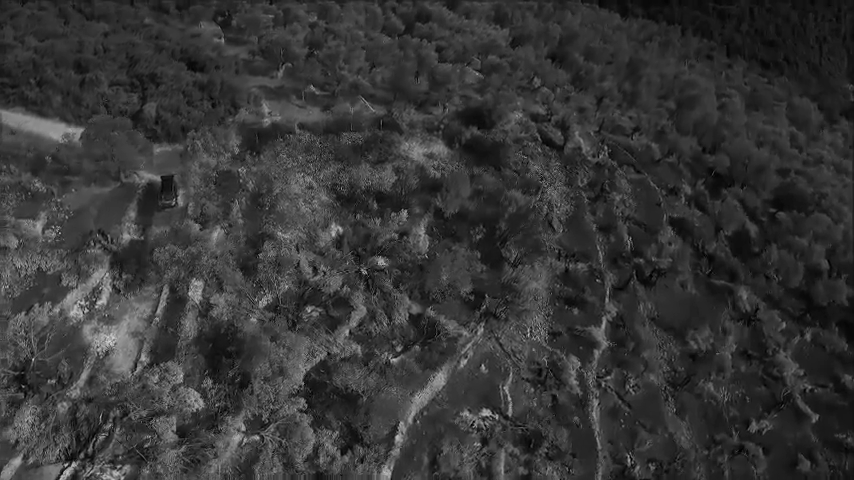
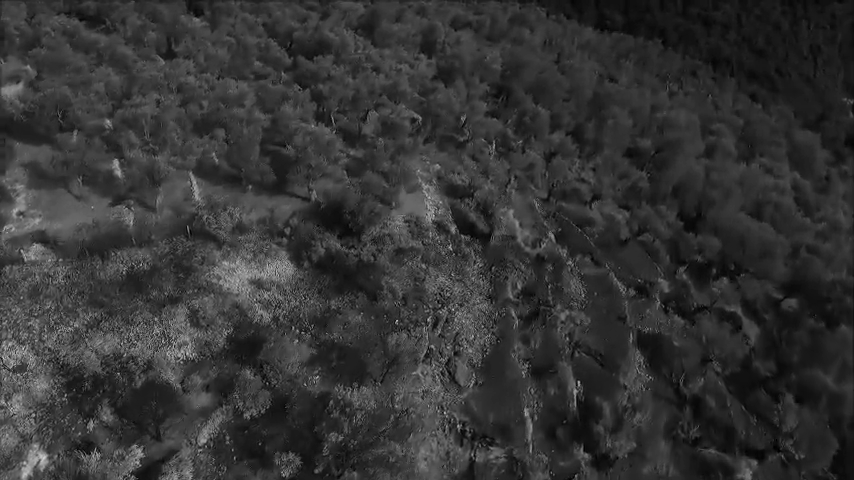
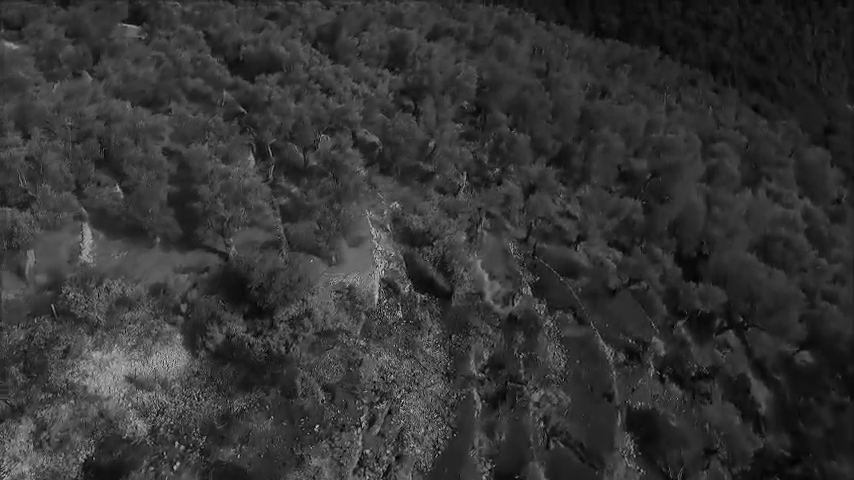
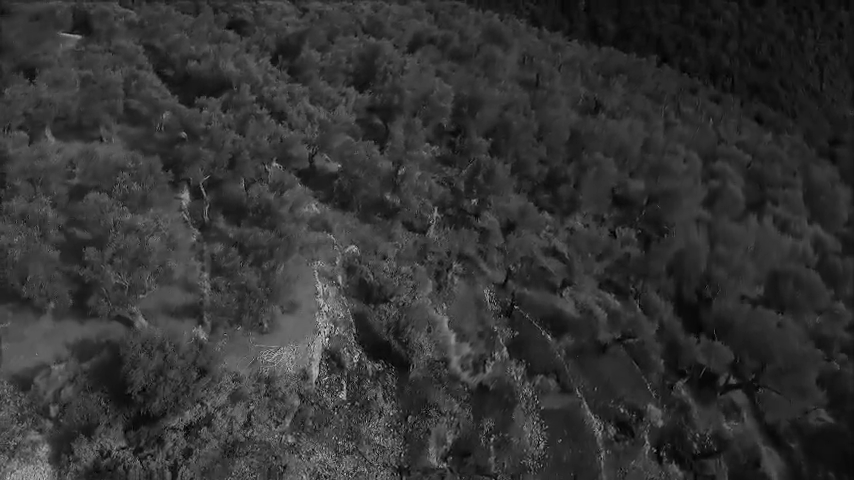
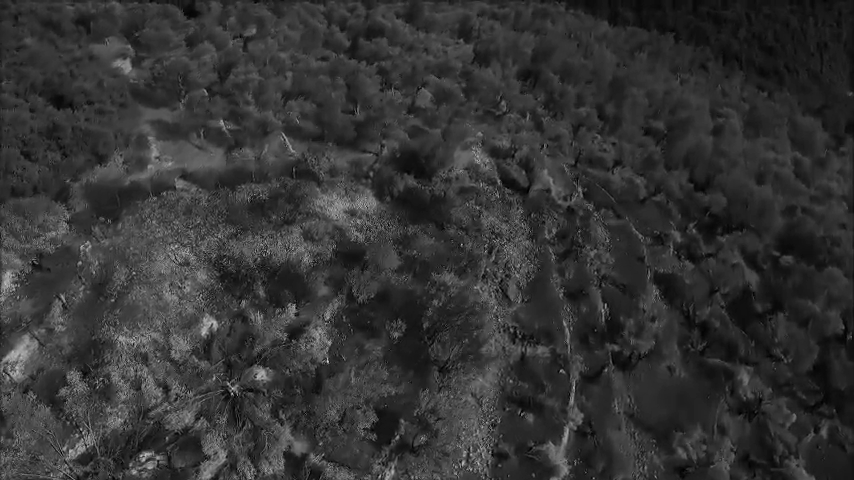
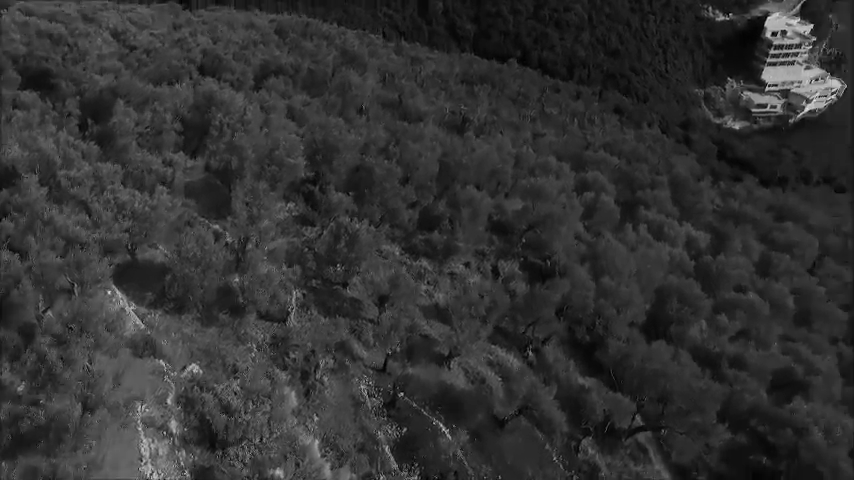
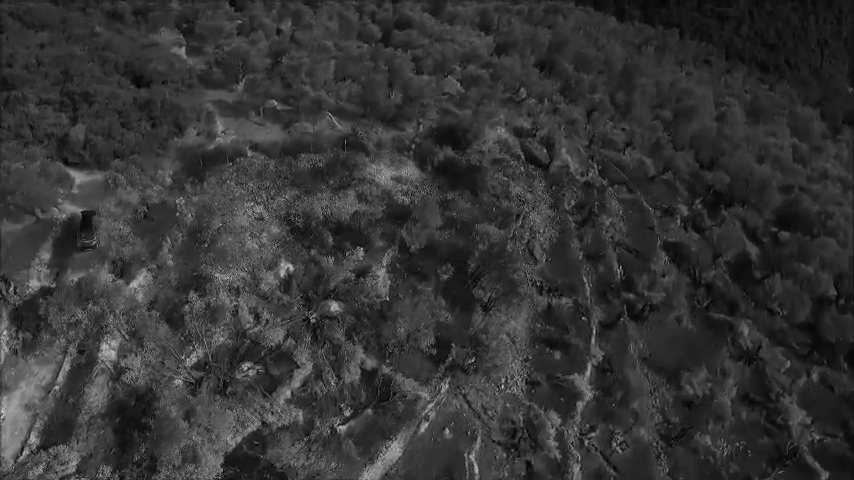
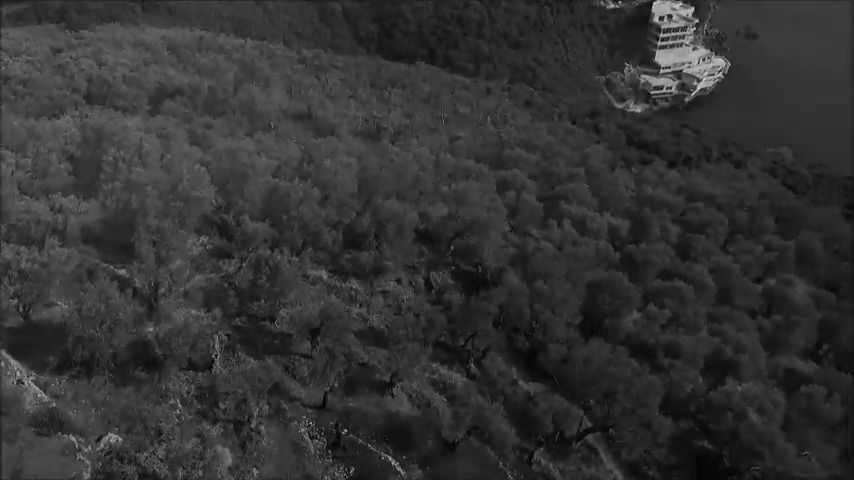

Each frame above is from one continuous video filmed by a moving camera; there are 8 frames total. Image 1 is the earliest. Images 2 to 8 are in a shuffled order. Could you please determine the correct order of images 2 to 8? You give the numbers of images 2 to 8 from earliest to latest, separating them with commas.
7, 5, 2, 3, 4, 6, 8
